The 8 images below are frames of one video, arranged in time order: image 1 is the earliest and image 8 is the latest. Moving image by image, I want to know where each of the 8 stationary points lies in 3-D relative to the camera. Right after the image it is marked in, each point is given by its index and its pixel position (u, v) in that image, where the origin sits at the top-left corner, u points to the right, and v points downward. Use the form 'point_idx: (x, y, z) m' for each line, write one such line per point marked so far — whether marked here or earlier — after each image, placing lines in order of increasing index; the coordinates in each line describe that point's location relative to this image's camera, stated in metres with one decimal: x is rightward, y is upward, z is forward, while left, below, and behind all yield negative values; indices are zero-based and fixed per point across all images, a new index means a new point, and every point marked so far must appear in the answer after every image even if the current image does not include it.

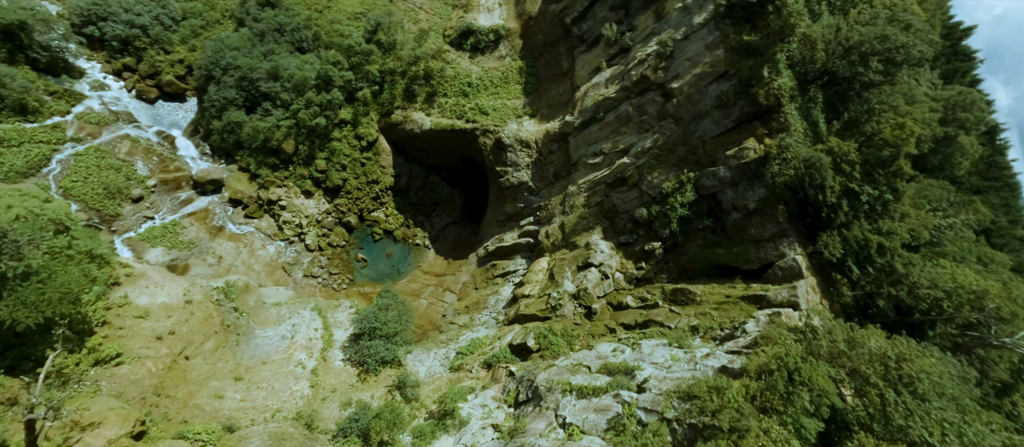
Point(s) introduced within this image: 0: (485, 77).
0: (-1.4, +7.2, +19.6) m
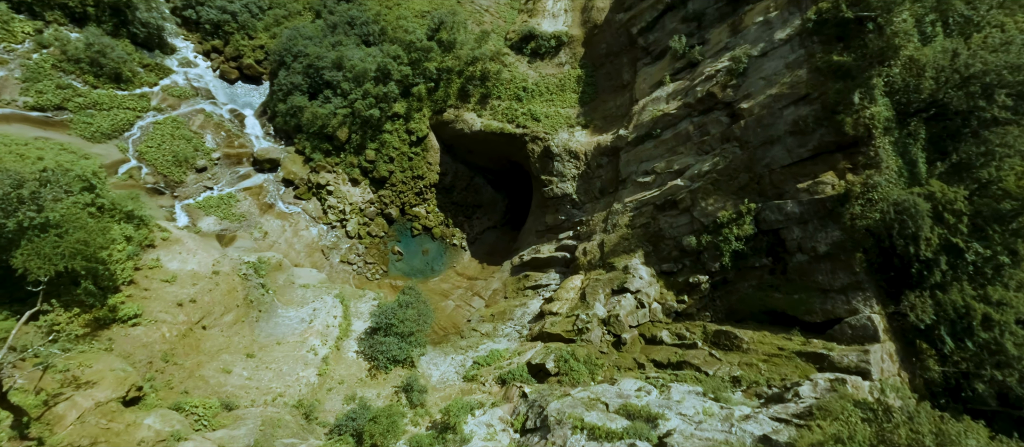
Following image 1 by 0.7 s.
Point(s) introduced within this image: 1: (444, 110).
0: (+1.4, +6.8, +19.1) m
1: (-3.3, +5.5, +19.2) m
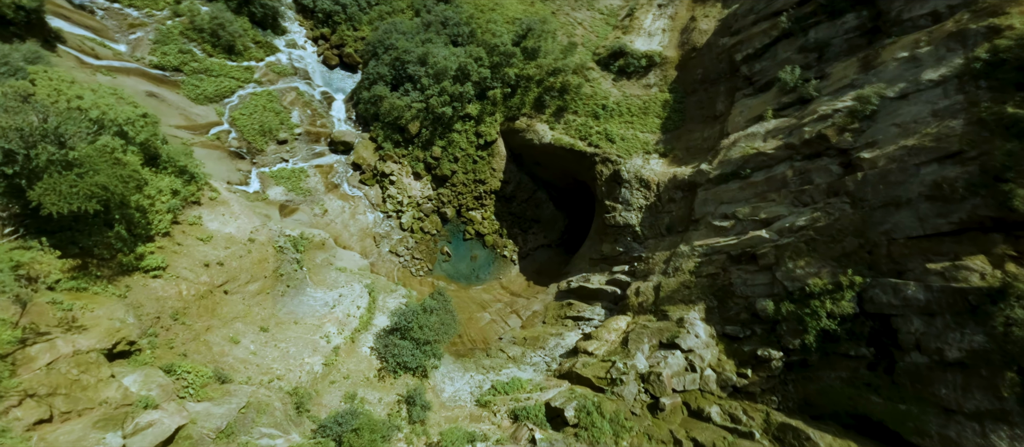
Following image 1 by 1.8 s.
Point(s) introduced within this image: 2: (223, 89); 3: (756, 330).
0: (+5.0, +5.4, +17.8) m
1: (+0.2, +5.0, +18.6) m
2: (-12.0, +5.6, +16.4) m
3: (+6.7, -2.9, +10.9) m
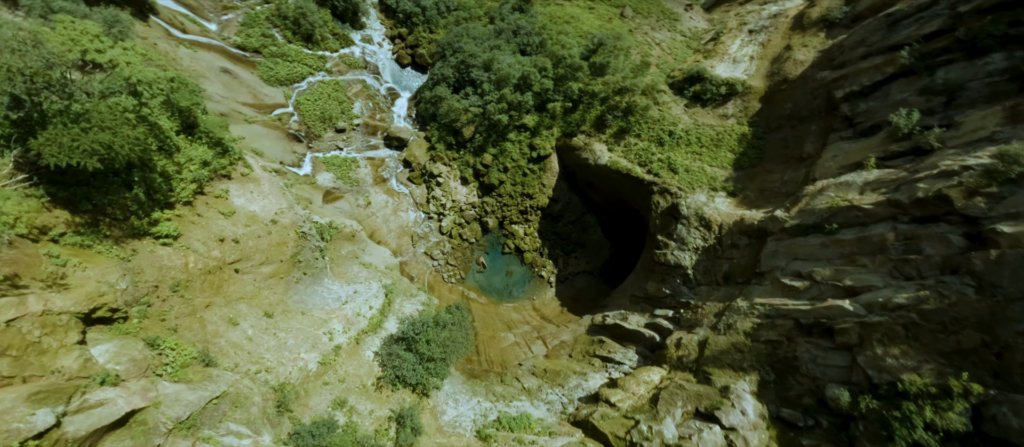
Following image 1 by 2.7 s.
0: (+7.4, +3.8, +16.2) m
1: (+2.8, +4.0, +17.6) m
2: (-9.4, +6.5, +17.1) m
3: (+6.9, -4.4, +8.8) m
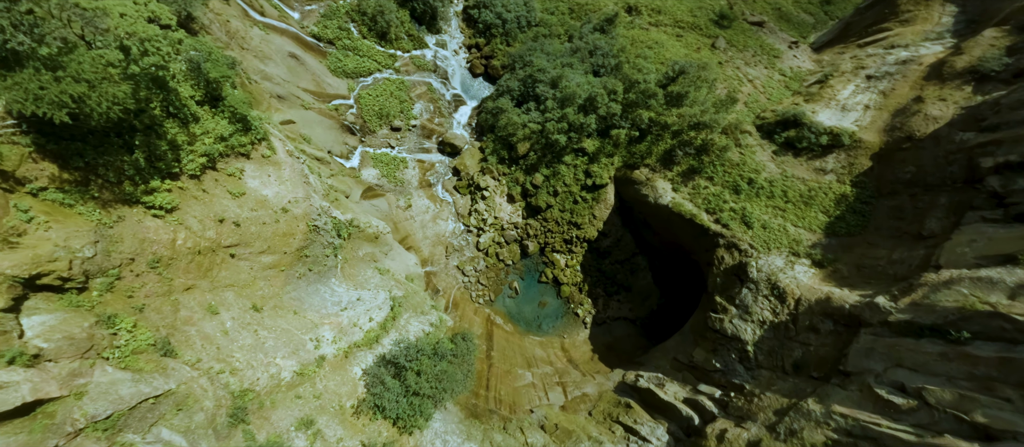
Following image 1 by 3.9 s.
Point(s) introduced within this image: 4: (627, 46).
0: (+9.2, +1.4, +13.8) m
1: (+5.0, +2.3, +15.9) m
2: (-6.5, +6.8, +17.3) m
3: (+6.4, -6.1, +6.3) m
4: (+5.5, +8.4, +18.7) m
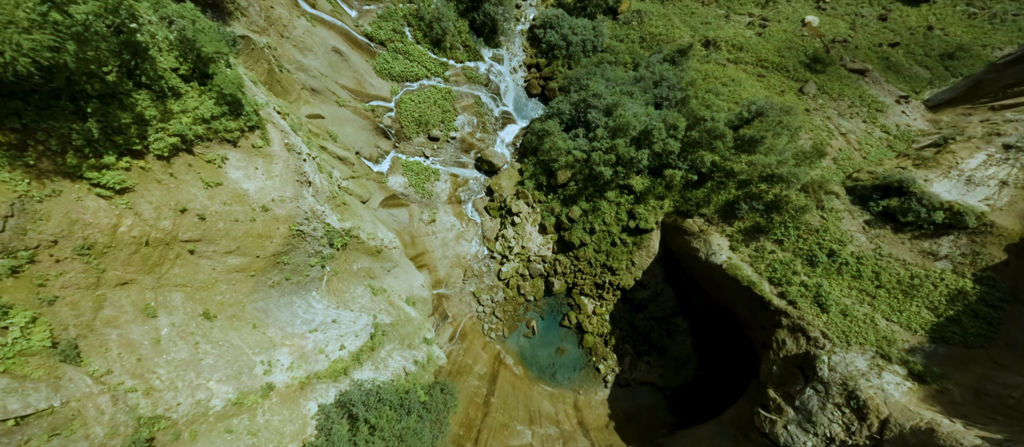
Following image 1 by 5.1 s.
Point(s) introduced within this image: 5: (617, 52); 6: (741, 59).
0: (+9.9, -1.0, +11.0) m
1: (+6.2, +0.3, +13.7) m
2: (-4.3, +6.4, +16.7) m
3: (+5.1, -7.6, +3.6) m
4: (+7.9, +6.1, +16.7) m
5: (+4.9, +8.3, +18.9) m
6: (+10.2, +7.3, +17.5) m
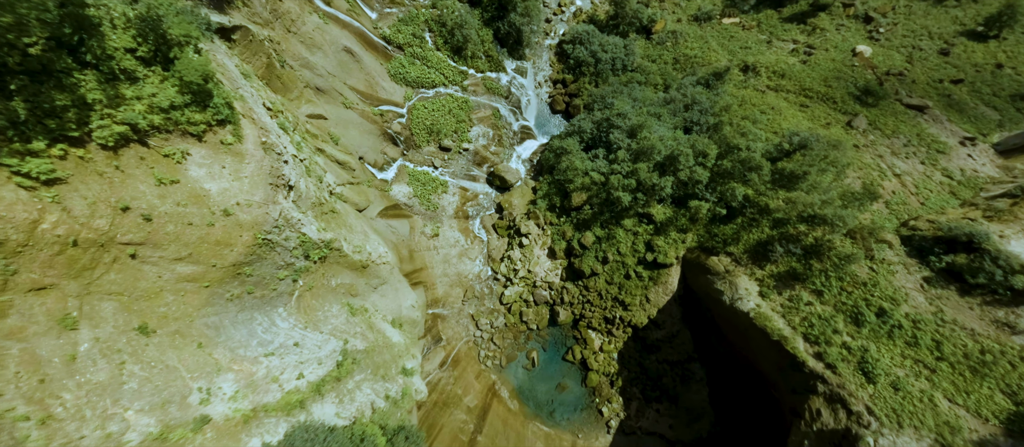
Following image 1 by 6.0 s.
0: (+9.8, -2.4, +9.3) m
1: (+6.3, -0.9, +12.2) m
2: (-3.5, +5.8, +16.0) m
3: (+4.1, -8.3, +1.9) m
4: (+8.7, +4.6, +15.4) m
5: (+6.0, +6.9, +17.7) m
6: (+11.0, +5.6, +16.1) m
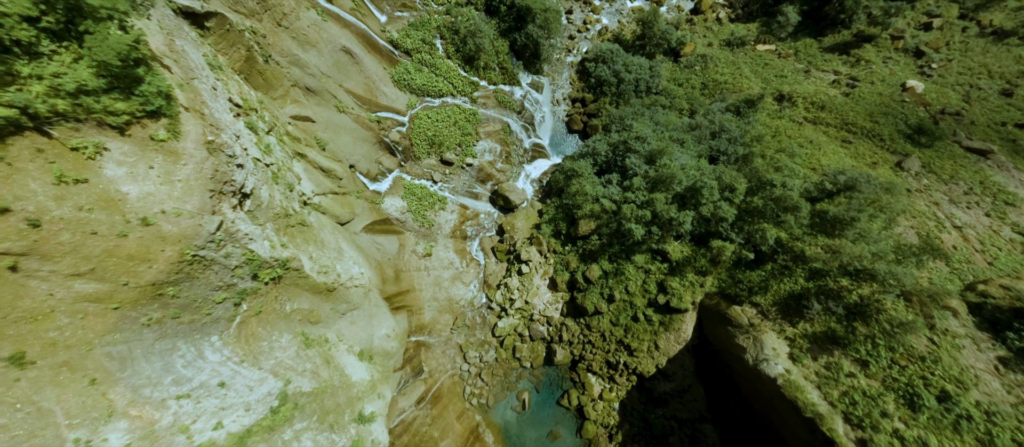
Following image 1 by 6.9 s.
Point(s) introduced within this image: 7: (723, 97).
0: (+9.3, -3.8, +7.5) m
1: (+6.1, -2.1, +10.6) m
2: (-3.0, +5.2, +15.0) m
3: (+2.9, -8.8, +0.1) m
4: (+9.0, +3.1, +13.8) m
5: (+6.5, +5.5, +16.4) m
6: (+11.4, +3.9, +14.5) m
7: (+8.3, +5.0, +15.4) m
